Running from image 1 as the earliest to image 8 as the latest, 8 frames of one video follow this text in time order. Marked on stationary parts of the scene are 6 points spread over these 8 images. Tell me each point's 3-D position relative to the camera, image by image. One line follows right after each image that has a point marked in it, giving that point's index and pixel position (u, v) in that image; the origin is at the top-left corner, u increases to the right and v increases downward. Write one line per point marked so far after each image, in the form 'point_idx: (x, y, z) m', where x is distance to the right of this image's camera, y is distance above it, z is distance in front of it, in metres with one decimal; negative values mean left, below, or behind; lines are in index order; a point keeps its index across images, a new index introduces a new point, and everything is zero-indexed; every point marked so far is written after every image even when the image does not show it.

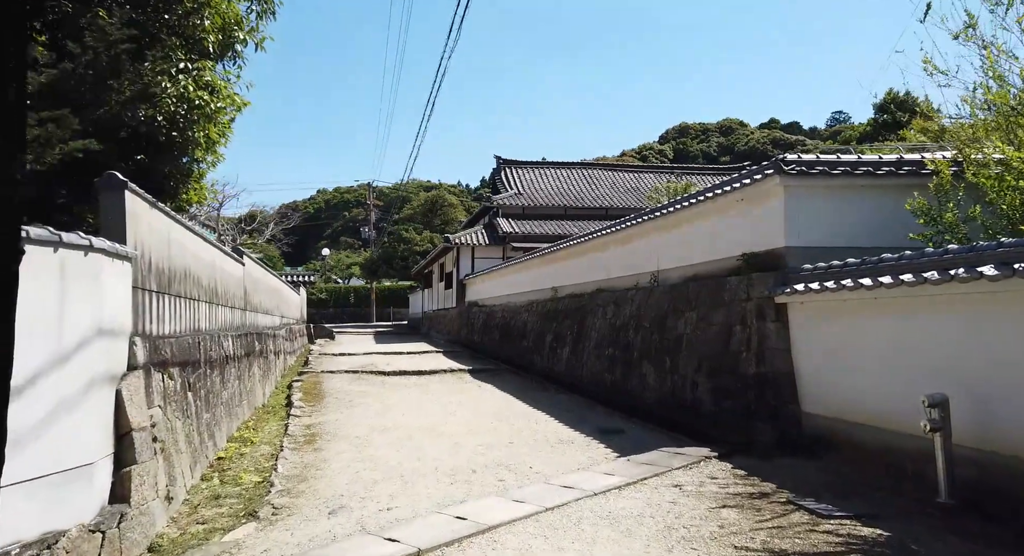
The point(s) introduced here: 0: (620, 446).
0: (+0.9, -1.5, +5.8) m
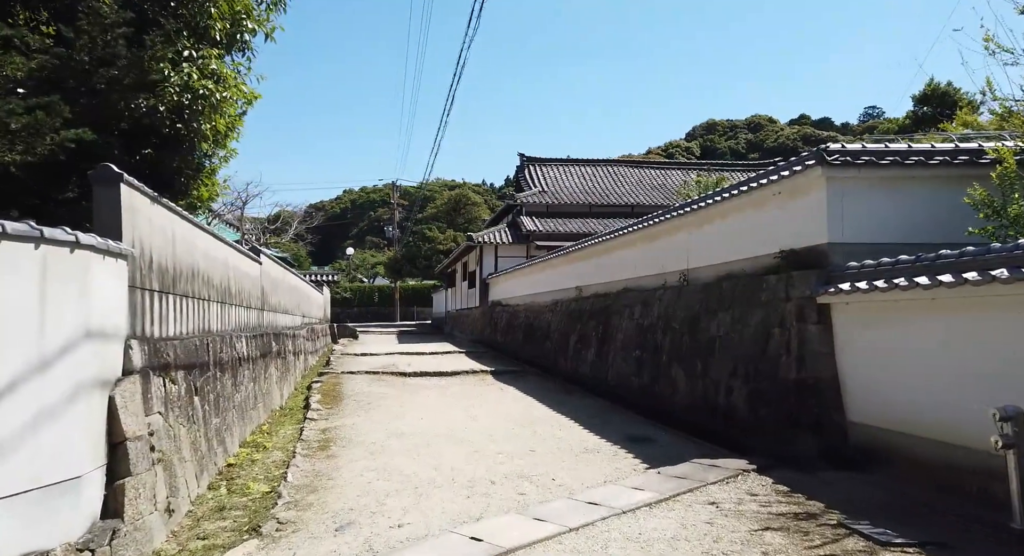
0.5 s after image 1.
0: (+1.1, -1.4, +5.5) m
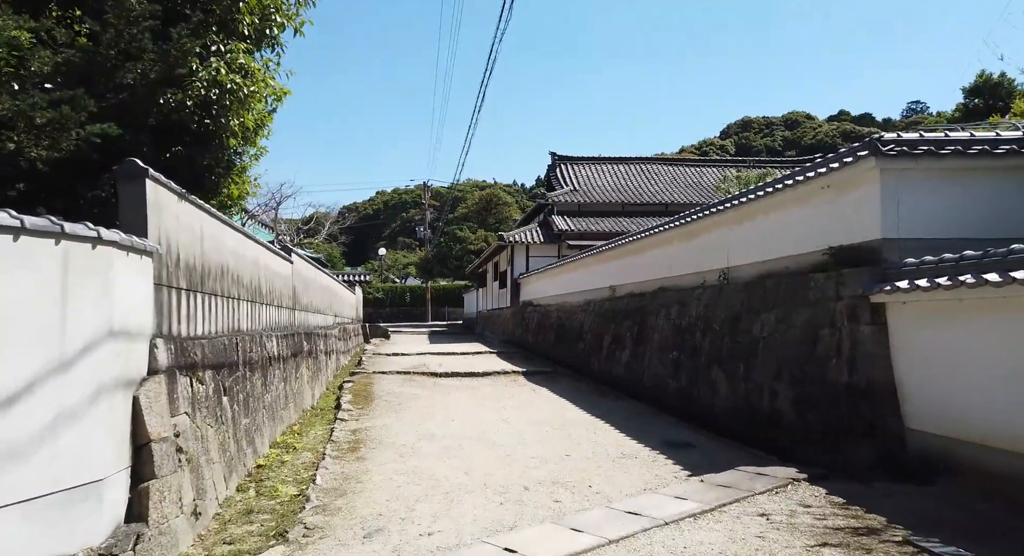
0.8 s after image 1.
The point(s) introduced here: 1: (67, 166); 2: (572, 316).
0: (+1.4, -1.4, +5.2) m
1: (-3.5, +0.9, +5.4) m
2: (+1.2, -0.8, +13.7) m
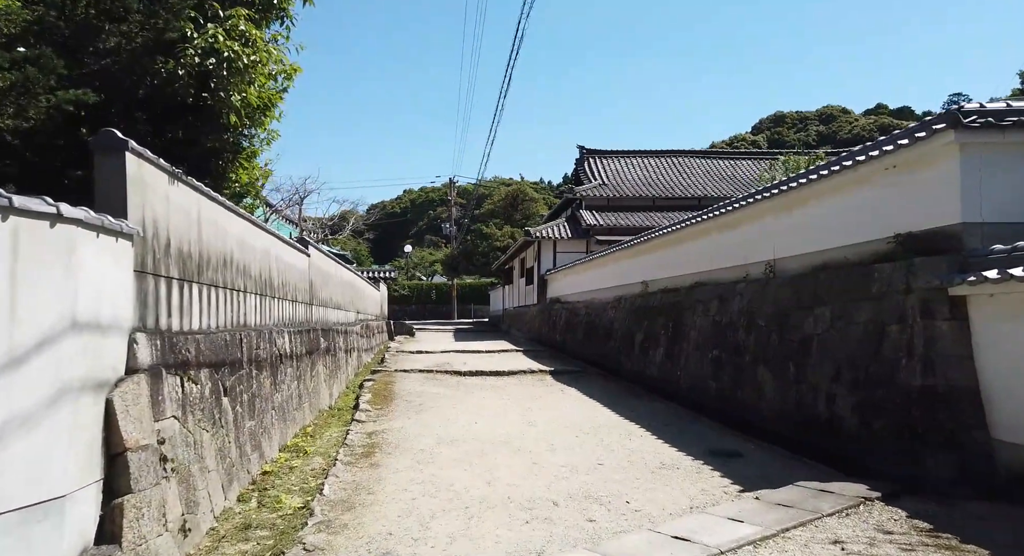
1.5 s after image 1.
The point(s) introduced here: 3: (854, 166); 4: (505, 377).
0: (+1.6, -1.4, +4.6) m
1: (-3.3, +0.9, +5.0) m
2: (+1.7, -0.7, +13.2) m
3: (+2.8, +0.9, +5.6) m
4: (-0.1, -1.7, +11.5) m
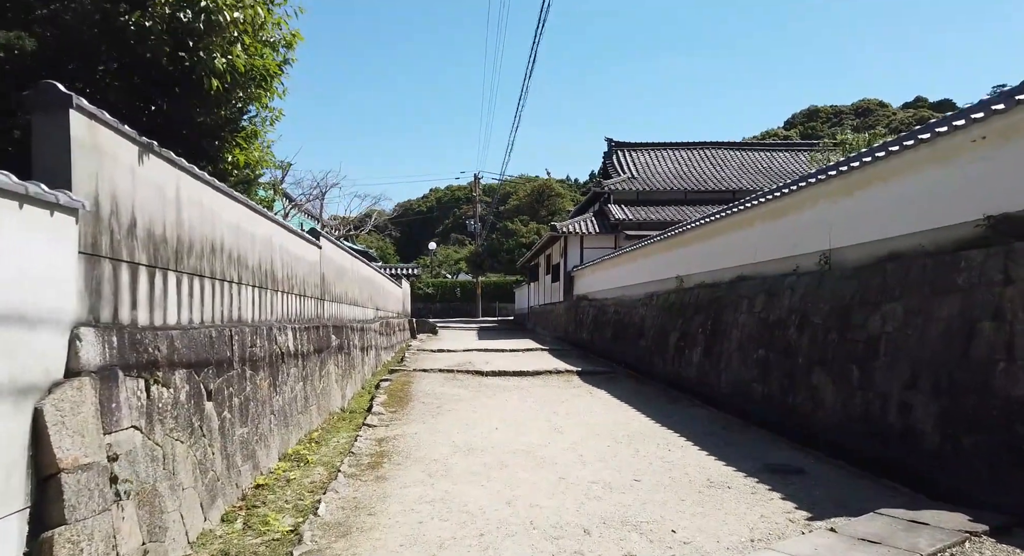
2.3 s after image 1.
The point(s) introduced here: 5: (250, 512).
0: (+1.7, -1.3, +3.9) m
1: (-3.2, +1.0, +4.5) m
2: (+2.2, -0.6, +12.5) m
3: (+3.0, +1.0, +4.8) m
4: (+0.3, -1.6, +10.8) m
5: (-1.6, -1.4, +4.1) m
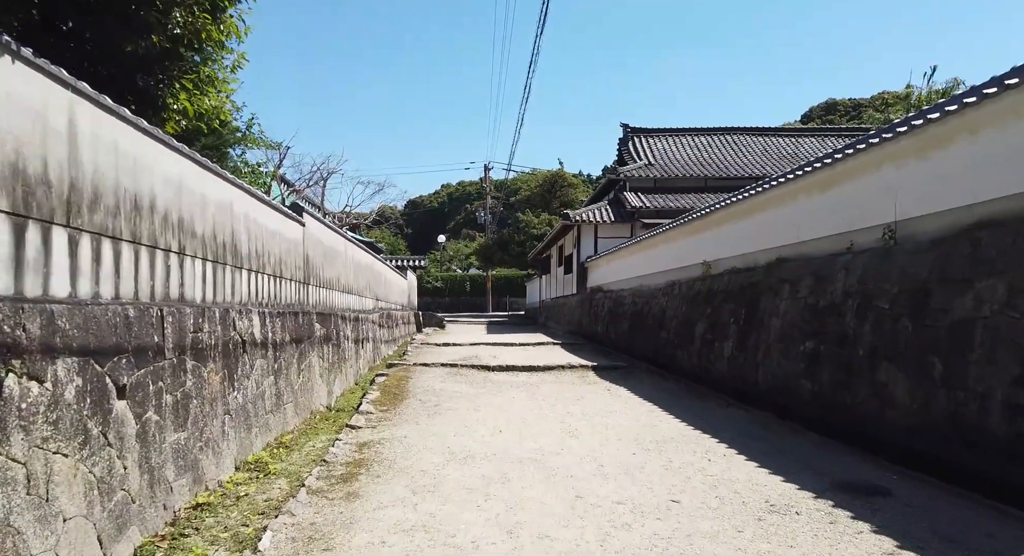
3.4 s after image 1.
0: (+1.7, -1.1, +3.0) m
1: (-3.2, +1.2, +3.6) m
2: (+2.4, -0.4, +11.5) m
3: (+3.0, +1.2, +3.8) m
4: (+0.4, -1.4, +9.8) m
5: (-1.6, -1.2, +3.2) m
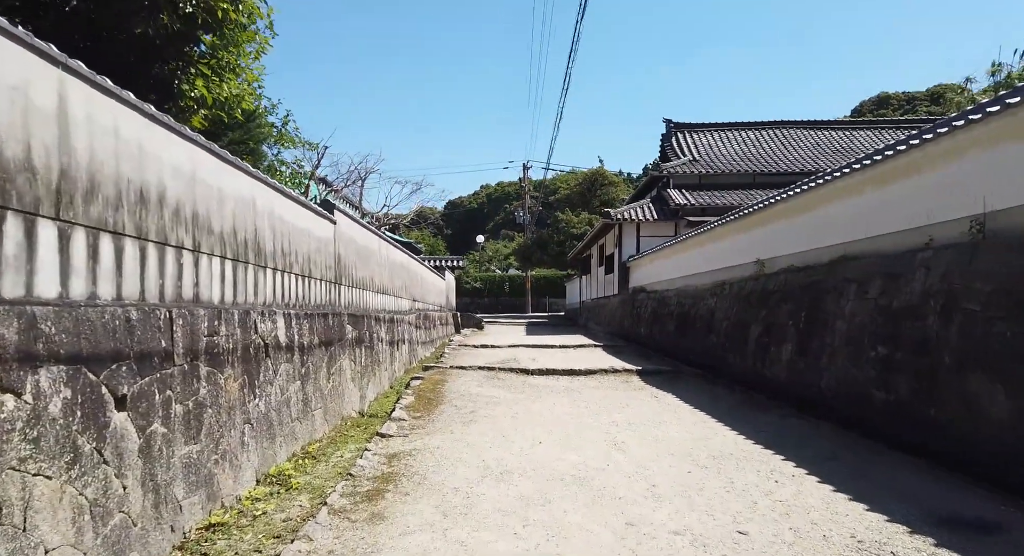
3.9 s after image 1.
0: (+1.9, -1.1, +2.4) m
1: (-3.0, +1.2, +3.3) m
2: (+3.0, -0.4, +10.9) m
3: (+3.2, +1.2, +3.2) m
4: (+1.0, -1.4, +9.4) m
5: (-1.4, -1.2, +2.9) m
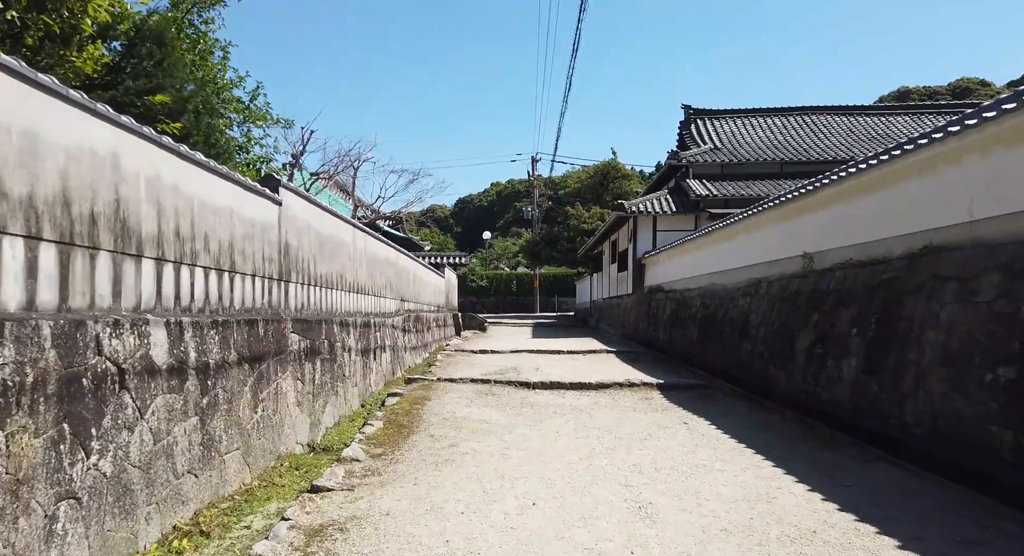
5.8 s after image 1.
0: (+1.7, -1.1, +0.9) m
1: (-3.1, +1.2, +1.9) m
2: (+3.0, -0.3, +9.3) m
3: (+3.1, +1.2, +1.6) m
4: (+0.9, -1.3, +7.9) m
5: (-1.5, -1.2, +1.4) m
